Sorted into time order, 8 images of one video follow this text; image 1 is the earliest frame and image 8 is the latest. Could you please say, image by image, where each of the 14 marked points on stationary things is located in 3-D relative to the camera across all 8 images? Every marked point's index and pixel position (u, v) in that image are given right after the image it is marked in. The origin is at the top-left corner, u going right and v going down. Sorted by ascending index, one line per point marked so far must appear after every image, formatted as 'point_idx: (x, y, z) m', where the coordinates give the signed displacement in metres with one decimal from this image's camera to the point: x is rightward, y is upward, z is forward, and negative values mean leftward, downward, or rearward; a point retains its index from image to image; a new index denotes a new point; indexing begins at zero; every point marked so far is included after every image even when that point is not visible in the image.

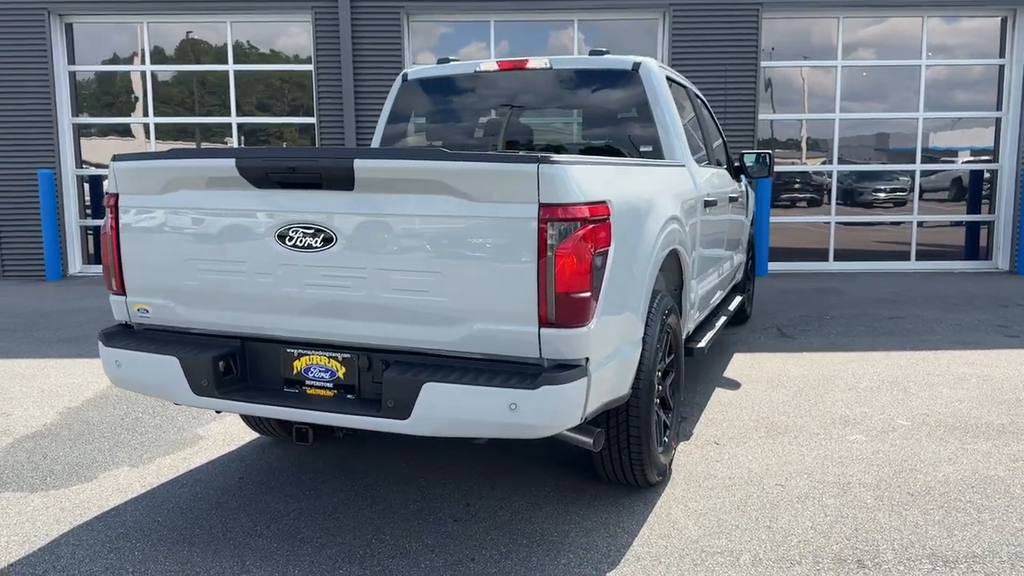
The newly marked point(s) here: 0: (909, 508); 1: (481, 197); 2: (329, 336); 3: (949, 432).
0: (+1.8, -0.9, +3.9) m
1: (-0.1, +0.3, +3.2) m
2: (-0.7, -0.1, +3.6) m
3: (+2.4, -0.8, +4.9) m
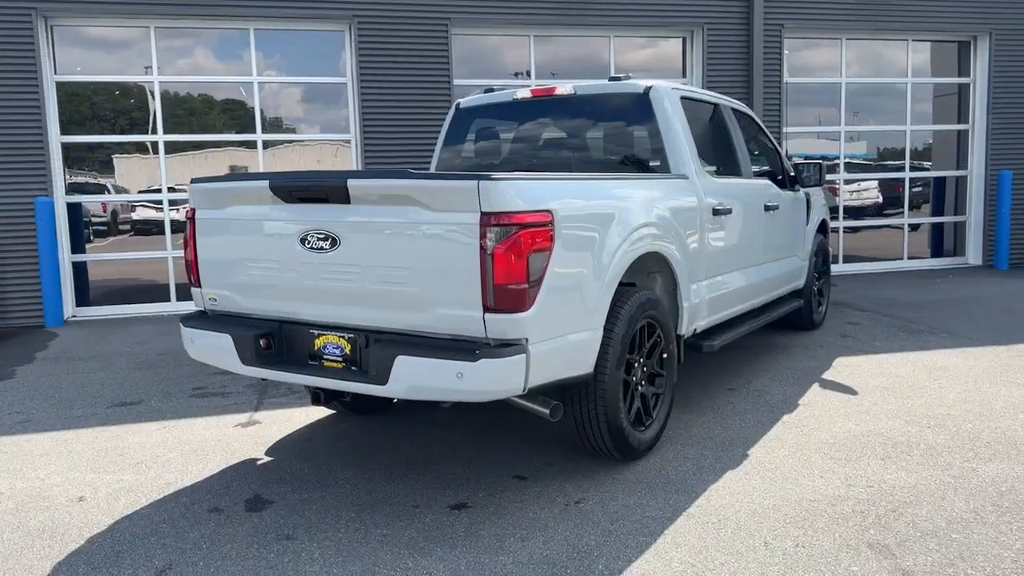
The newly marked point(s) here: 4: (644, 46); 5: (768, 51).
0: (+1.6, -0.9, +3.6) m
1: (-0.3, +0.3, +3.3) m
2: (-0.9, -0.1, +3.7) m
3: (+2.4, -0.7, +4.6) m
4: (+1.7, +3.1, +10.6) m
5: (+3.3, +3.0, +10.7) m
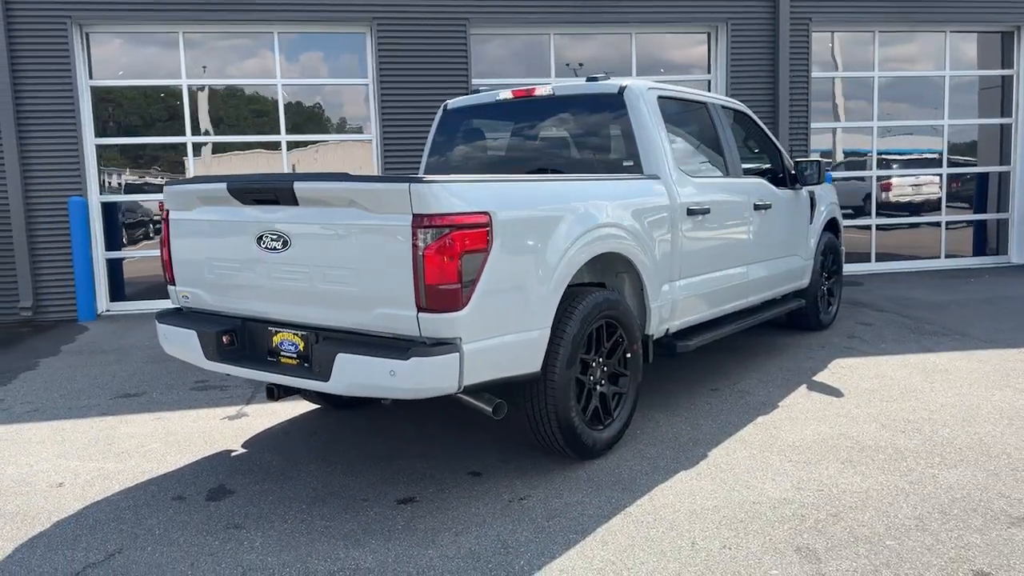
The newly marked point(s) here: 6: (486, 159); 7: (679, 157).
0: (+1.4, -0.9, +3.6) m
1: (-0.6, +0.3, +3.4) m
2: (-1.2, -0.1, +3.8) m
3: (+2.2, -0.8, +4.5) m
4: (+2.0, +3.1, +10.5) m
5: (+3.6, +3.1, +10.5) m
6: (-0.1, +0.8, +5.3) m
7: (+1.0, +0.8, +5.0) m
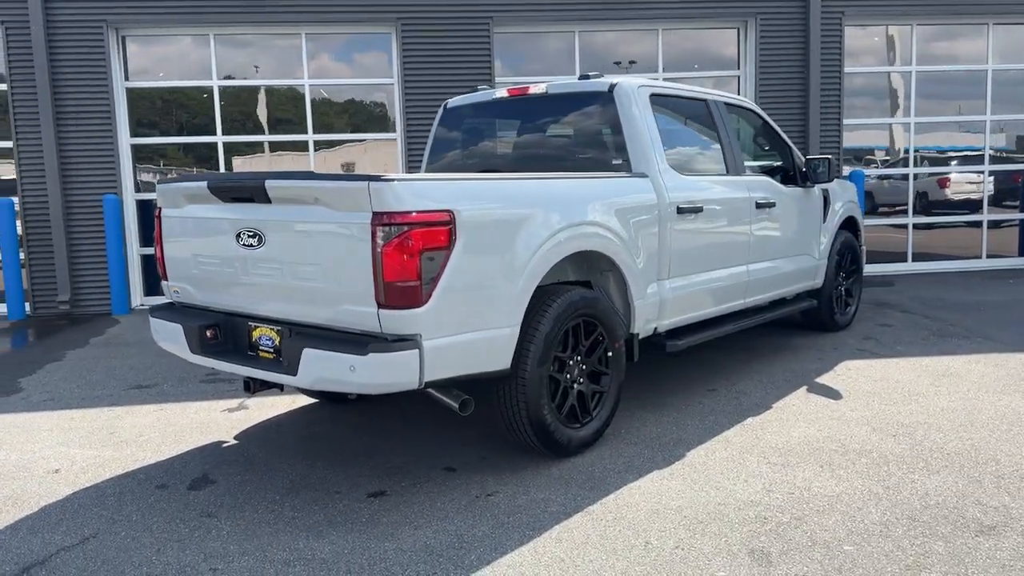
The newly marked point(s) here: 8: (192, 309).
0: (+1.2, -0.9, +3.5) m
1: (-0.7, +0.3, +3.4) m
2: (-1.3, -0.1, +3.9) m
3: (+2.1, -0.8, +4.4) m
4: (+2.3, +3.1, +10.4) m
5: (+3.9, +3.1, +10.2) m
6: (-0.2, +0.8, +5.3) m
7: (+0.9, +0.8, +5.0) m
8: (-1.7, -0.1, +4.3) m
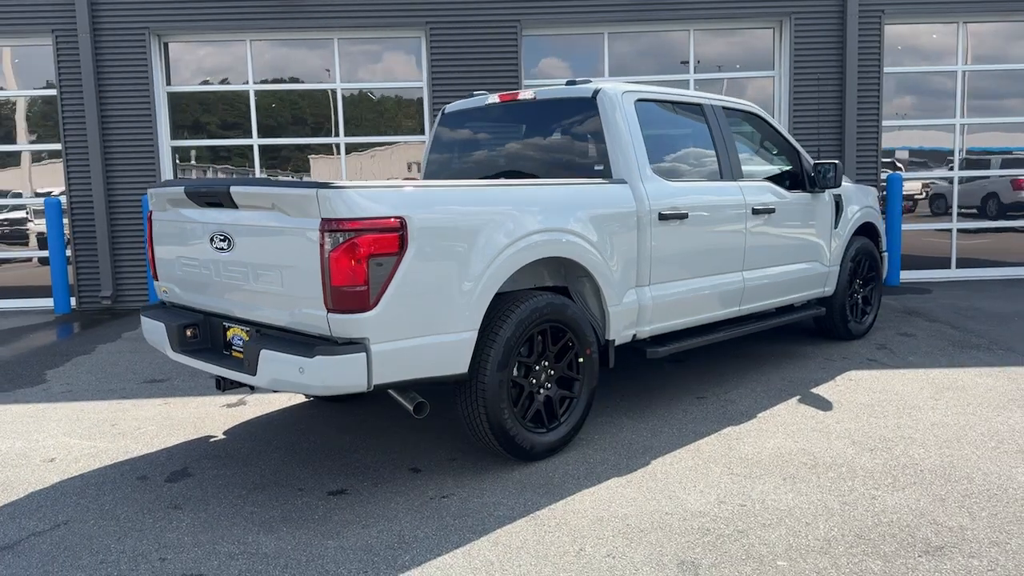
0: (+1.0, -0.9, +3.5) m
1: (-1.0, +0.3, +3.5) m
2: (-1.5, -0.1, +4.1) m
3: (+1.9, -0.8, +4.3) m
4: (+2.7, +3.1, +10.2) m
5: (+4.2, +3.0, +9.9) m
6: (-0.2, +0.8, +5.4) m
7: (+0.9, +0.8, +4.9) m
8: (-1.8, -0.1, +4.4) m
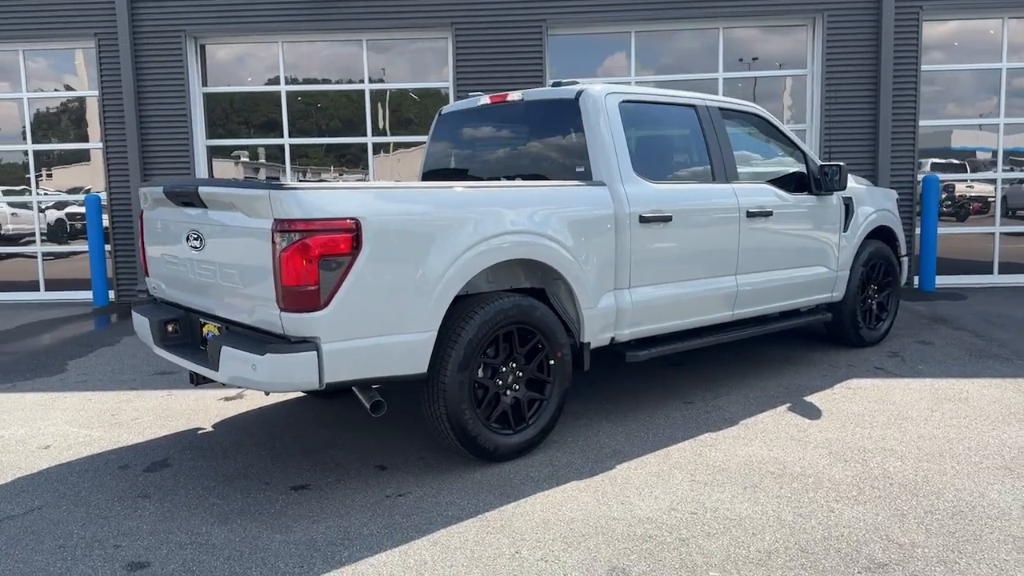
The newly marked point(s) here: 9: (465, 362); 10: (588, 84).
0: (+0.7, -1.0, +3.4) m
1: (-1.2, +0.3, +3.6) m
2: (-1.6, -0.1, +4.2) m
3: (+1.8, -0.8, +4.1) m
4: (+3.0, +3.0, +10.0) m
5: (+4.5, +2.9, +9.6) m
6: (-0.3, +0.8, +5.4) m
7: (+0.8, +0.7, +4.9) m
8: (-1.9, -0.1, +4.6) m
9: (-0.2, -0.4, +3.9) m
10: (+0.5, +1.2, +4.8) m
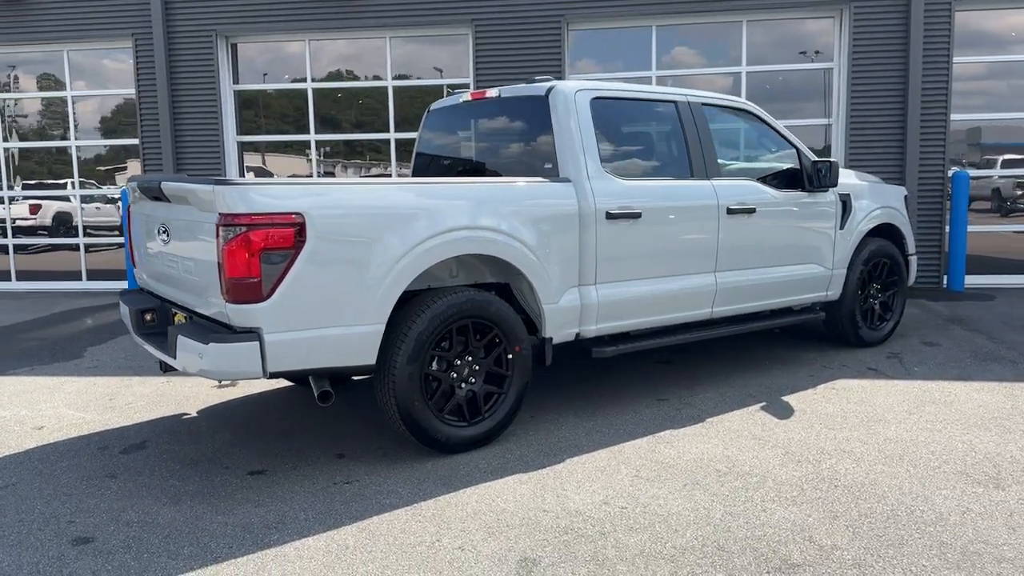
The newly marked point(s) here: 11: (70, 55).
0: (+0.5, -1.0, +3.4) m
1: (-1.4, +0.4, +3.8) m
2: (-1.8, 0.0, +4.4) m
3: (+1.5, -0.8, +4.1) m
4: (+3.2, +3.1, +9.8) m
5: (+4.7, +2.9, +9.3) m
6: (-0.4, +0.8, +5.5) m
7: (+0.6, +0.8, +4.9) m
8: (-2.1, 0.0, +4.8) m
9: (-0.5, -0.3, +4.0) m
10: (+0.3, +1.2, +4.8) m
11: (-5.8, +3.0, +10.8) m
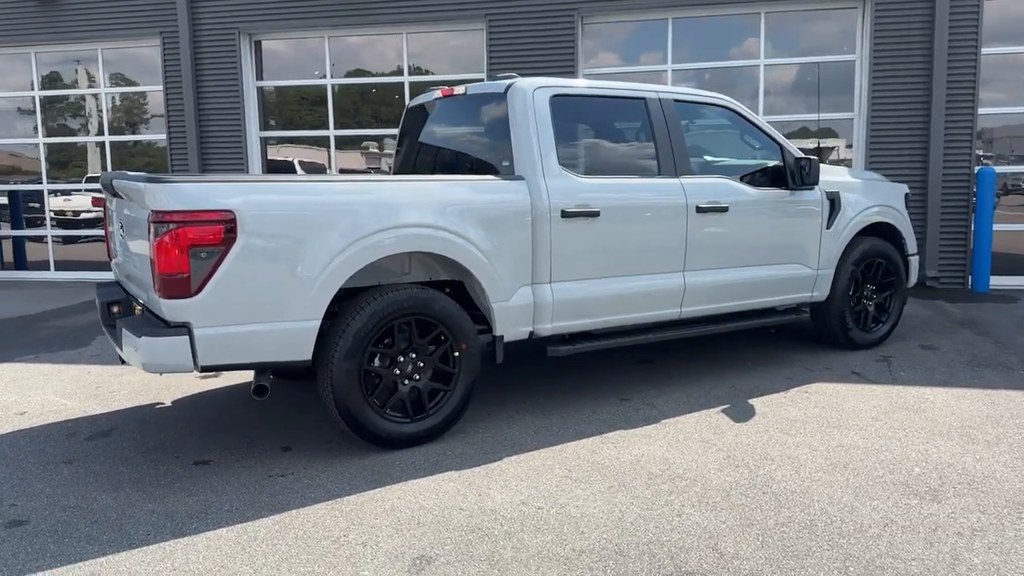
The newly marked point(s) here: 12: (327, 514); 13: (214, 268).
0: (+0.1, -1.0, +3.4) m
1: (-1.7, +0.4, +3.9) m
2: (-2.1, 0.0, +4.6) m
3: (+1.2, -0.9, +4.0) m
4: (+3.4, +3.1, +9.5) m
5: (+4.8, +2.9, +9.0) m
6: (-0.6, +0.9, +5.5) m
7: (+0.4, +0.8, +4.8) m
8: (-2.4, 0.0, +5.0) m
9: (-0.8, -0.3, +4.1) m
10: (+0.1, +1.2, +4.8) m
11: (-5.5, +3.2, +11.2) m
12: (-0.8, -1.0, +3.5) m
13: (-1.3, +0.1, +3.7) m
